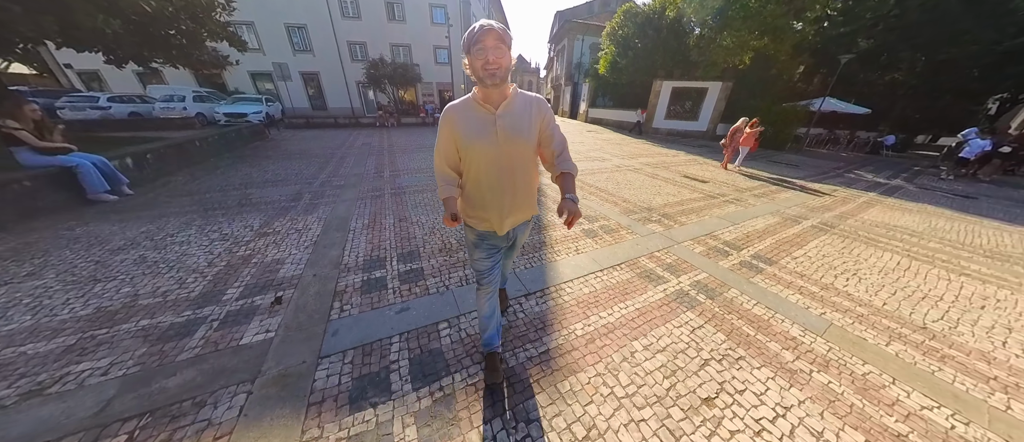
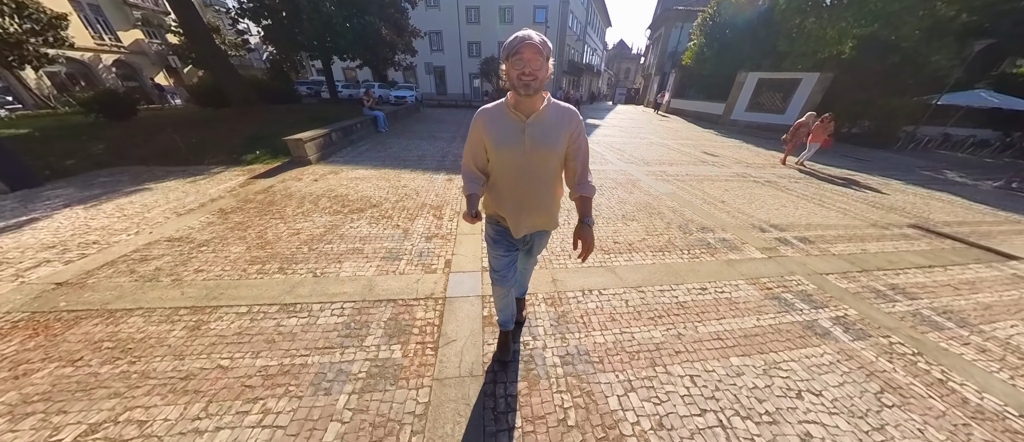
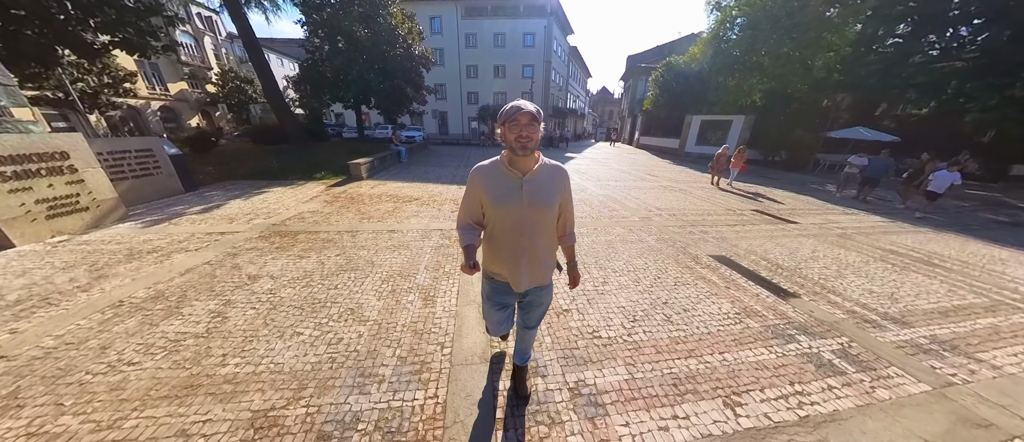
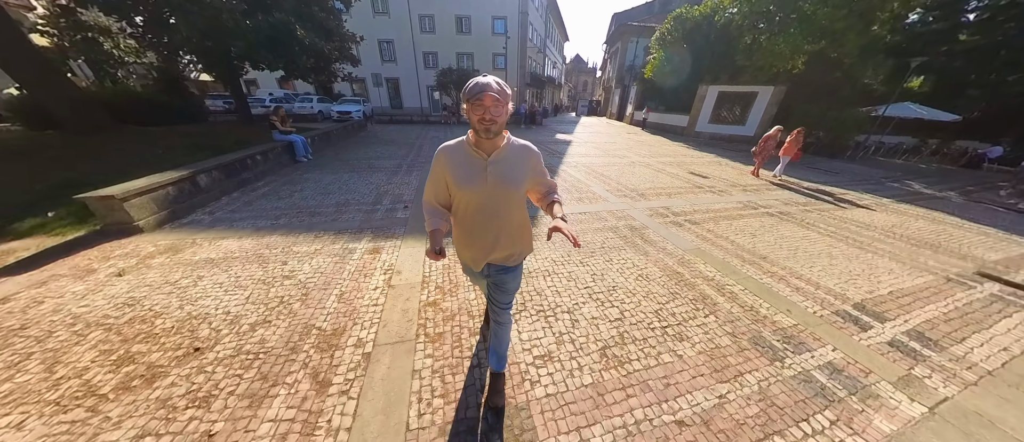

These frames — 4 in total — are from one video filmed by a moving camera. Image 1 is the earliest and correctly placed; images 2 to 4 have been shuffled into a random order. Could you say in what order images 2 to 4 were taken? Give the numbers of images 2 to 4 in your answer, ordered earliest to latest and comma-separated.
4, 2, 3
